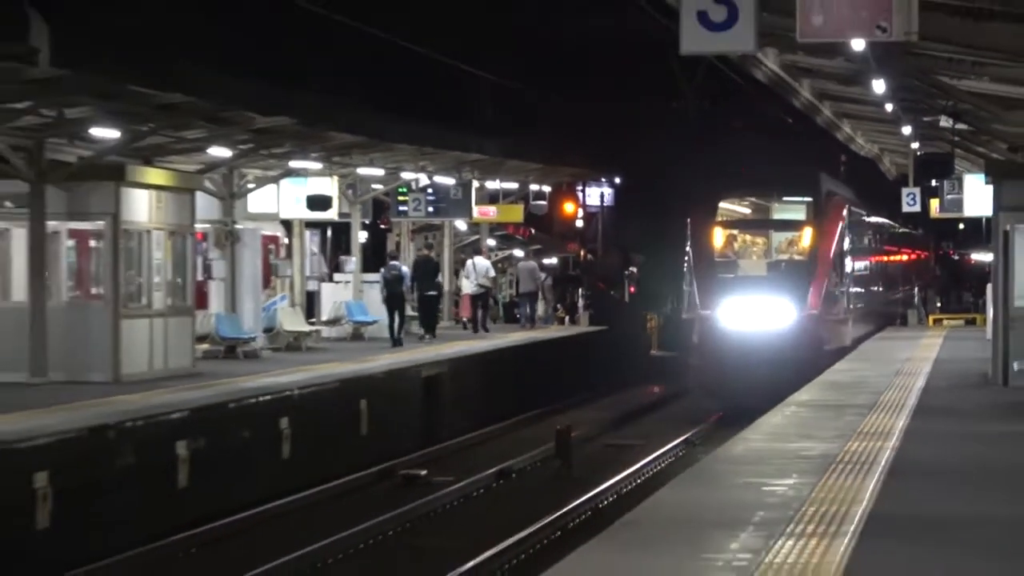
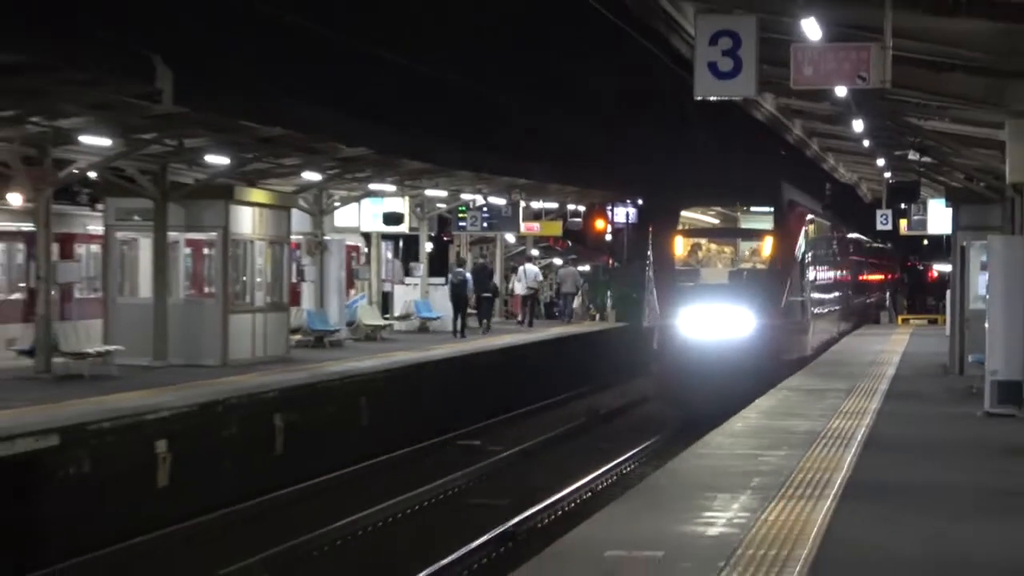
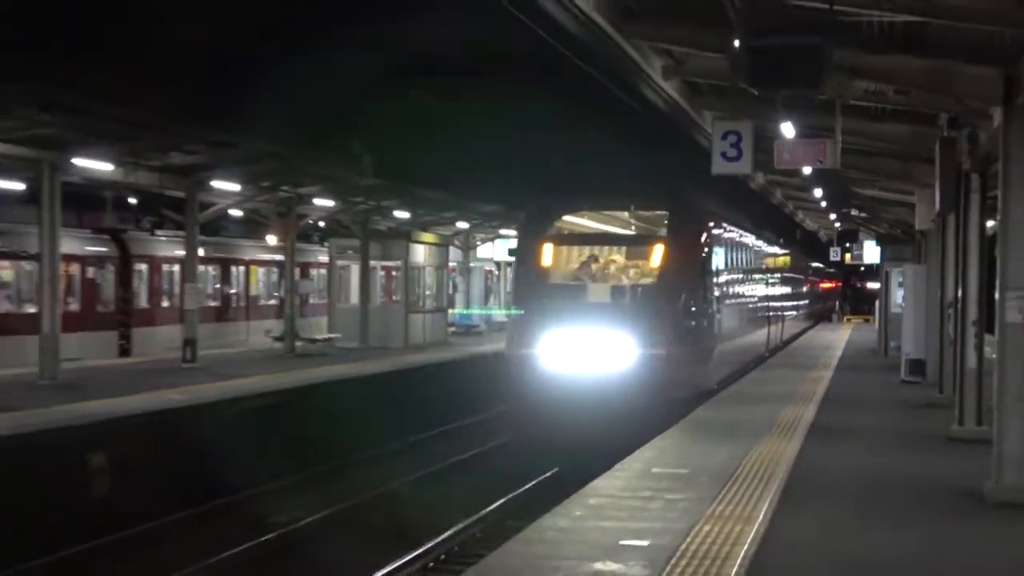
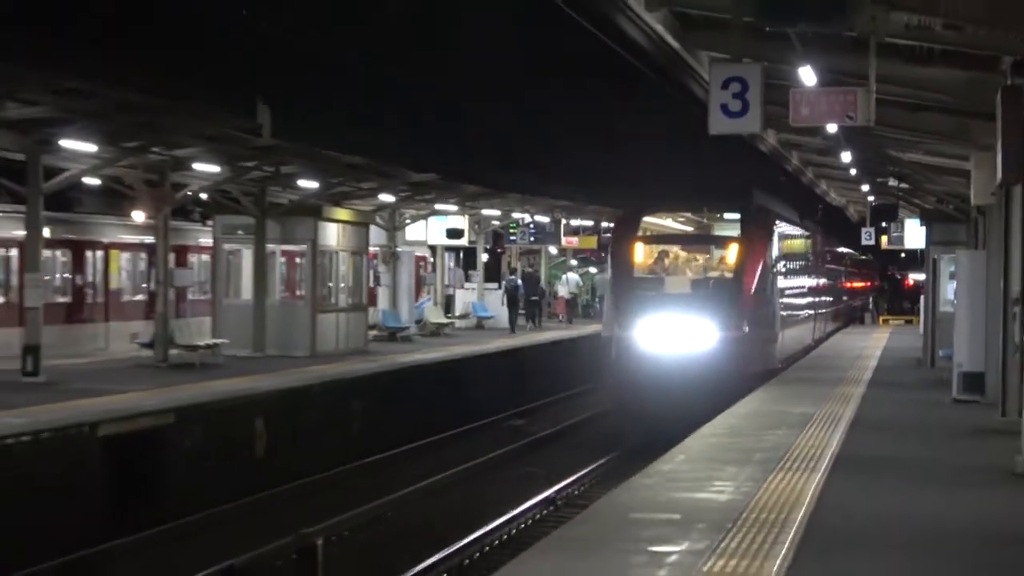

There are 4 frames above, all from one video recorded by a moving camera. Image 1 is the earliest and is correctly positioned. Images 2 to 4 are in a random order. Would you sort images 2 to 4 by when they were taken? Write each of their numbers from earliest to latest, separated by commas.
2, 4, 3
